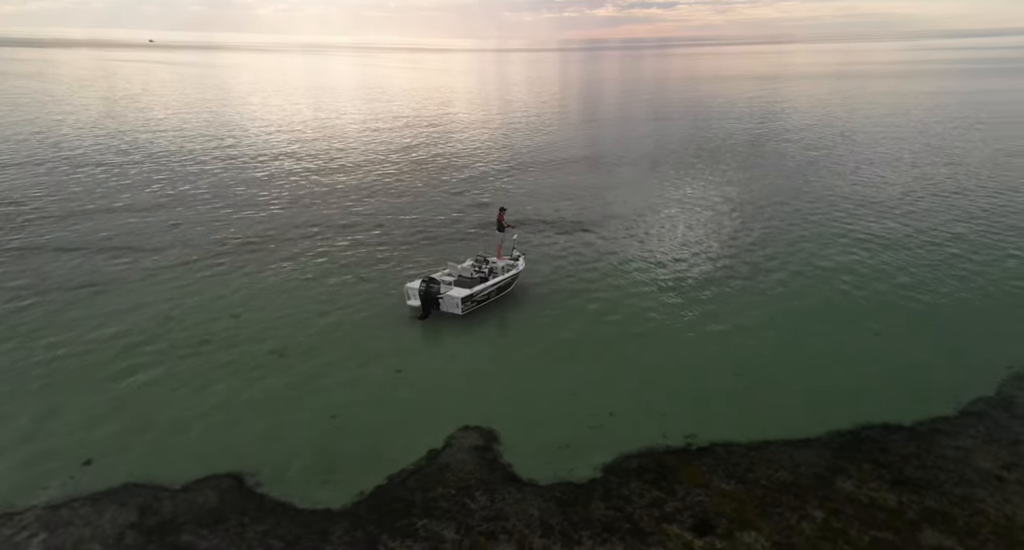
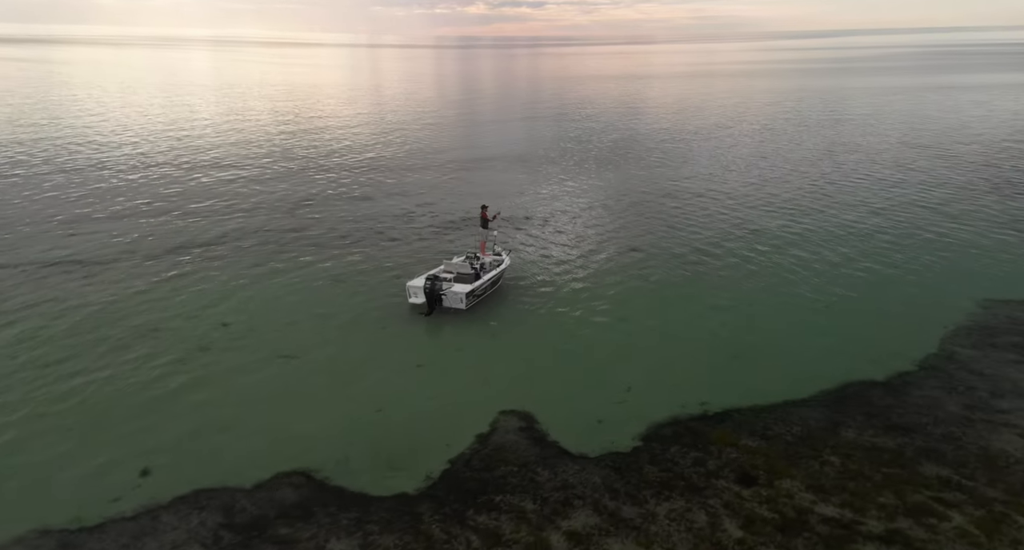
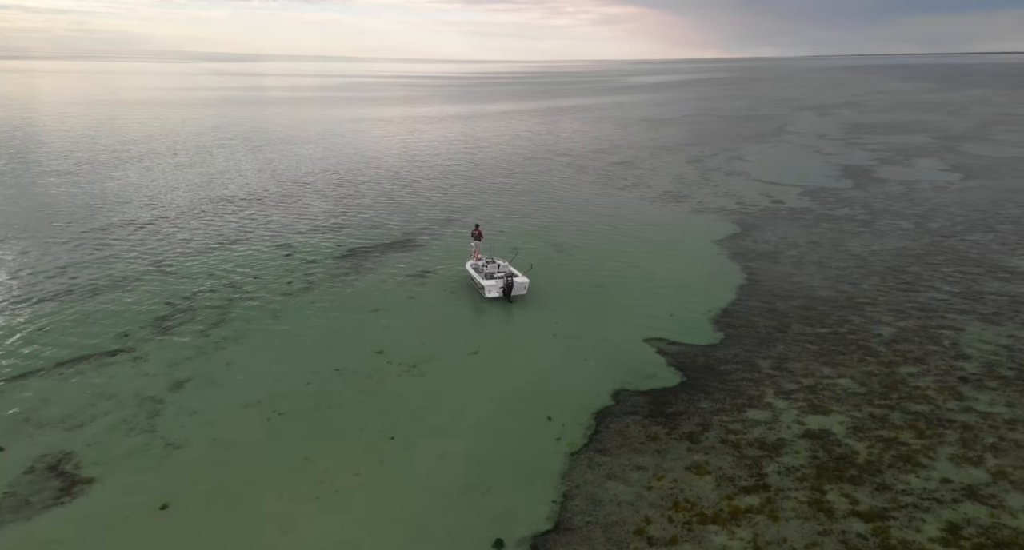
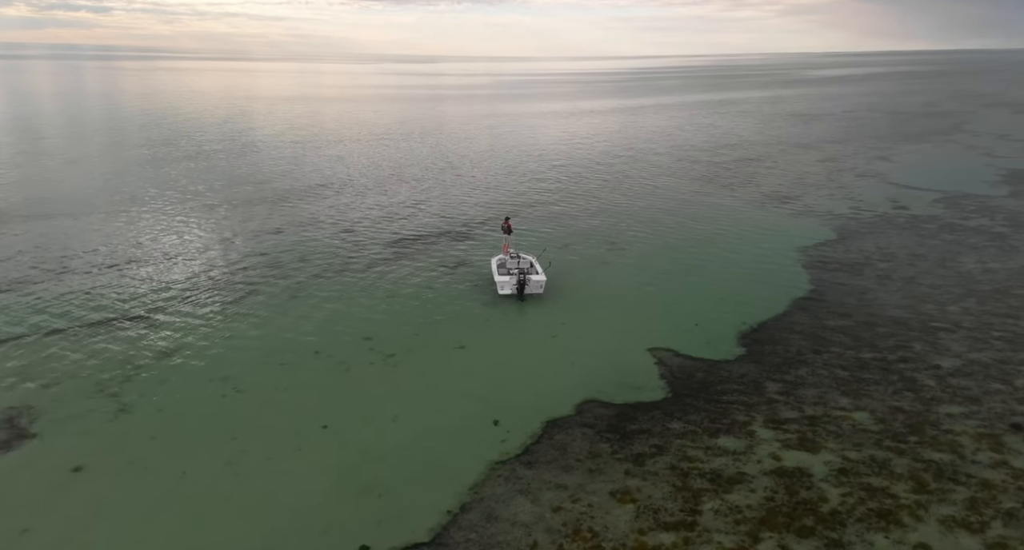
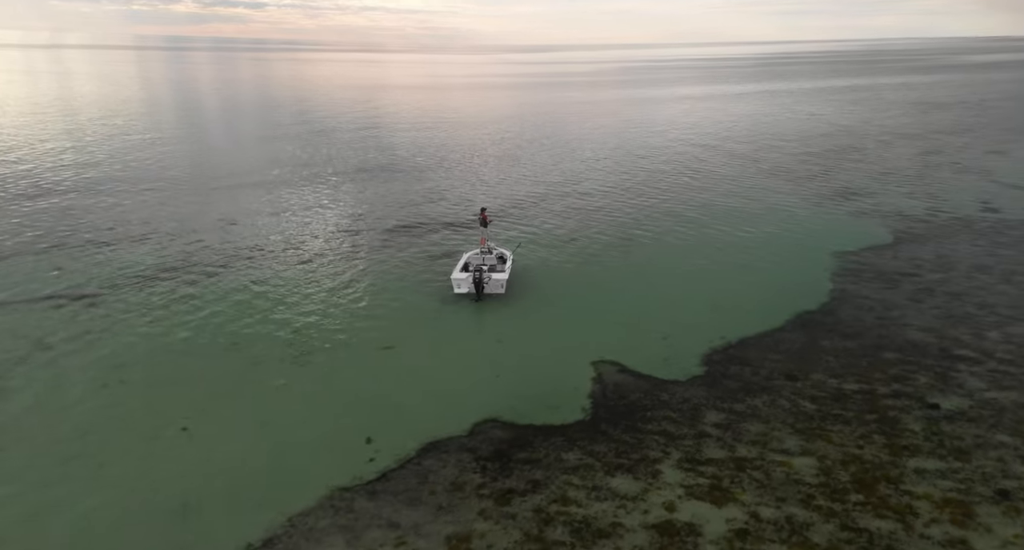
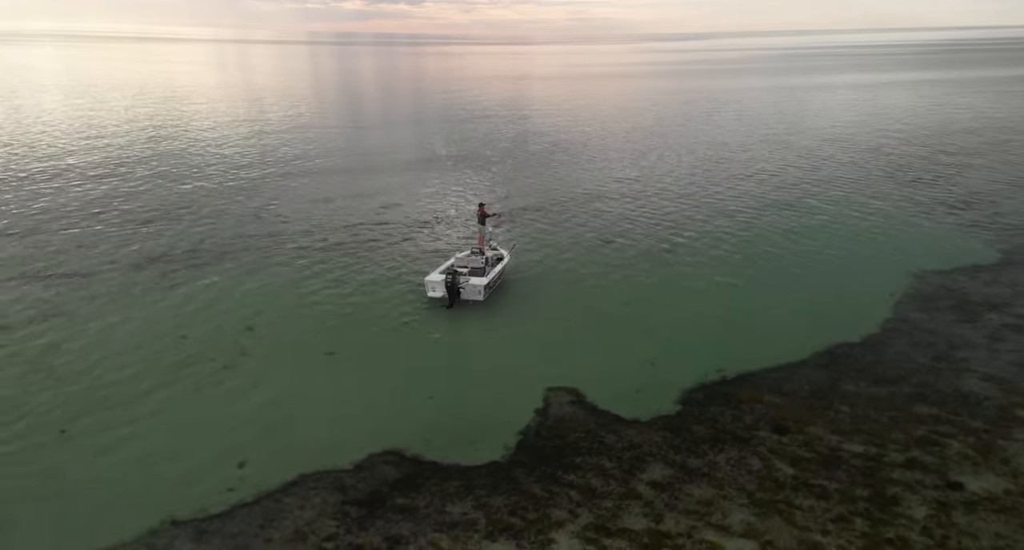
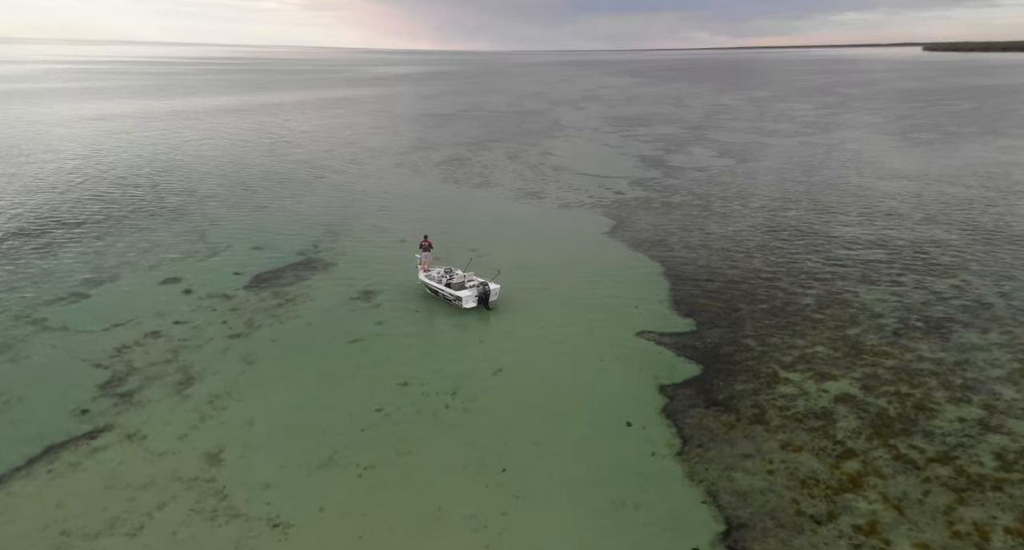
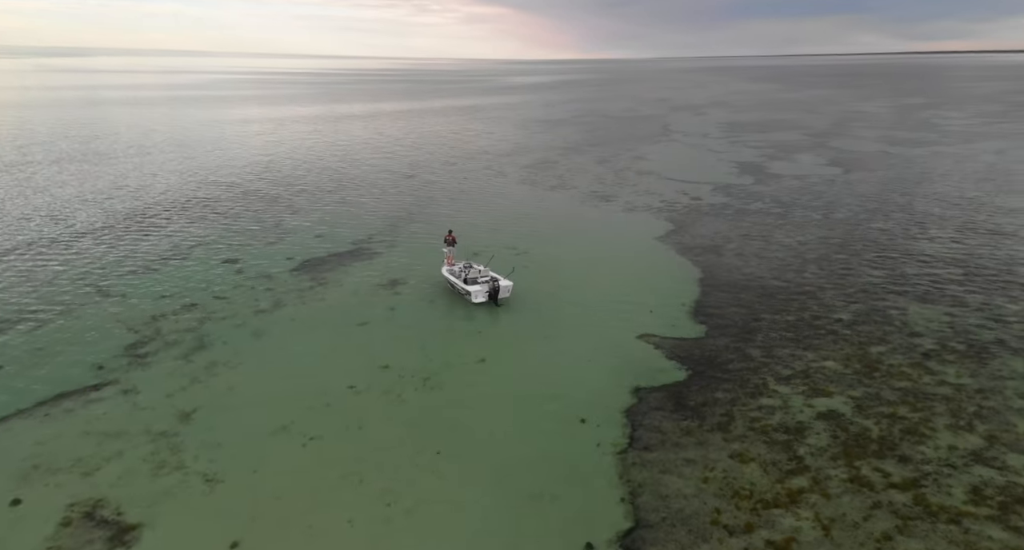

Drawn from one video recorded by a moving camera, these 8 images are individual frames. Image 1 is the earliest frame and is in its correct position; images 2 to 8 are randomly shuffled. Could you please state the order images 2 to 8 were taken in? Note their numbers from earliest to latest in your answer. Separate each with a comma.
2, 6, 5, 4, 3, 8, 7
